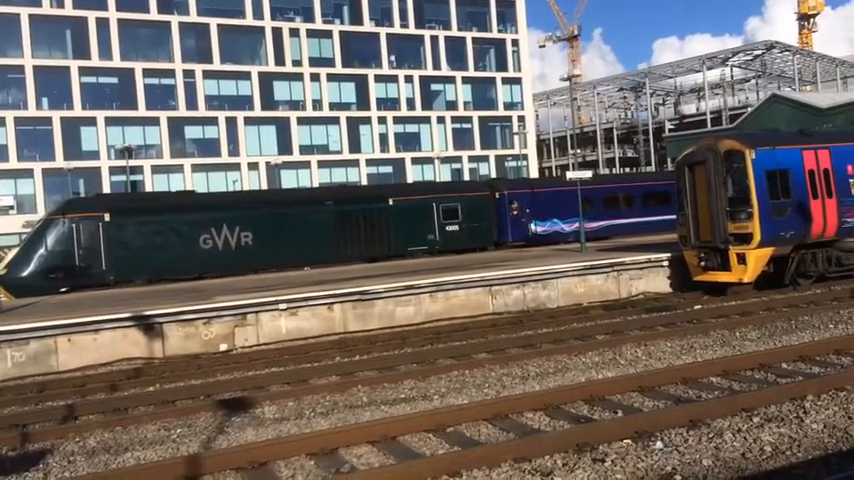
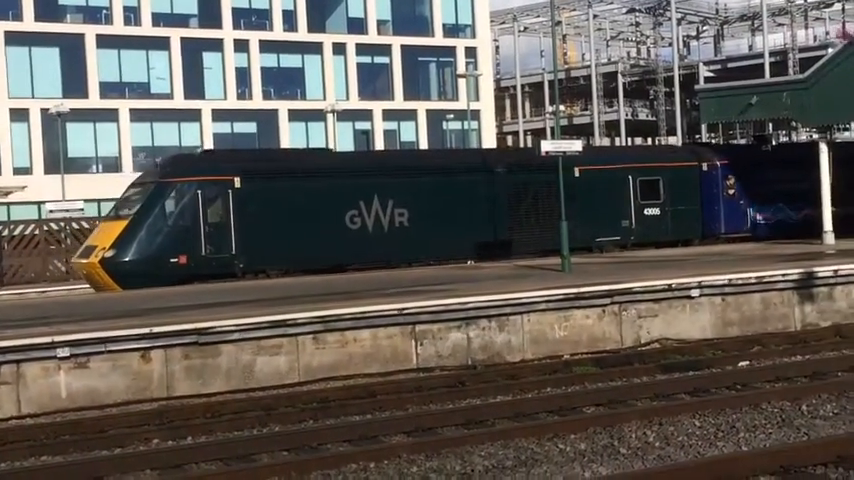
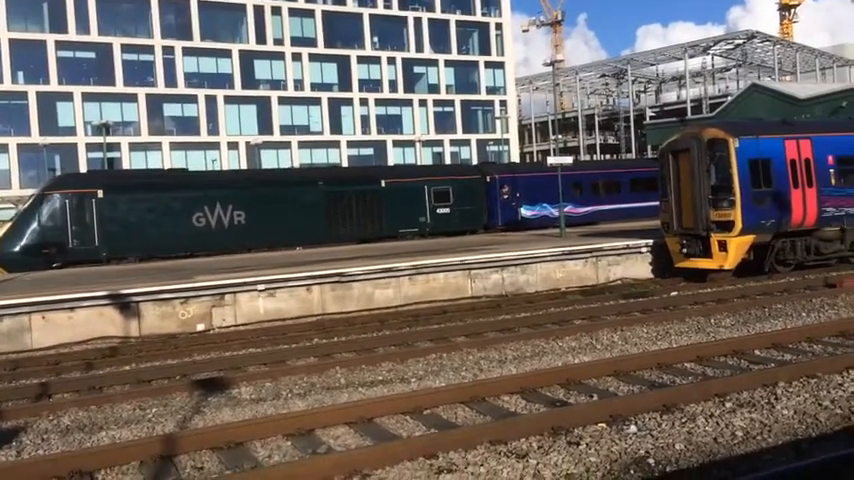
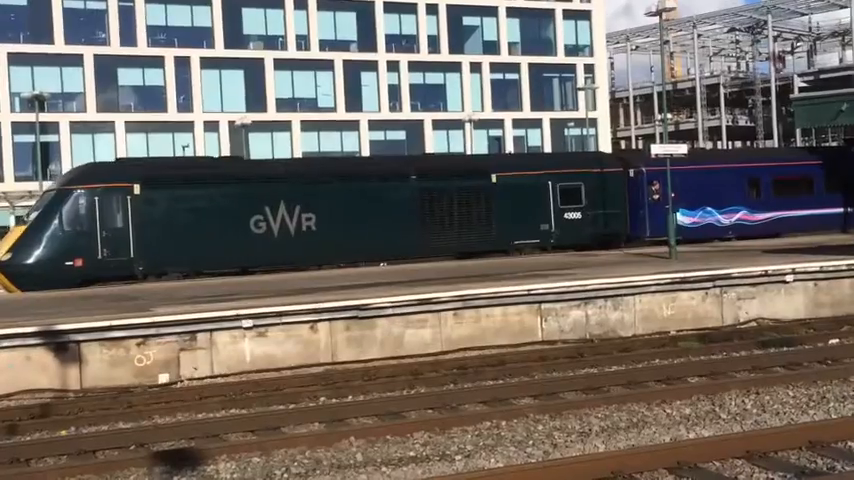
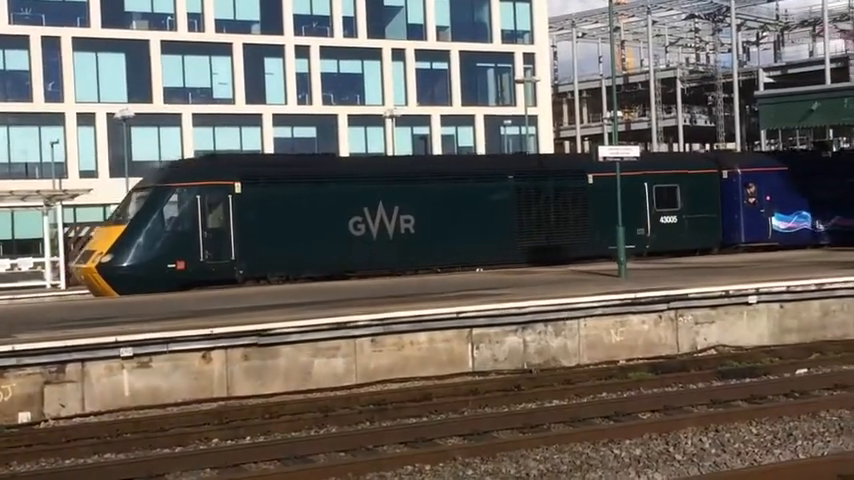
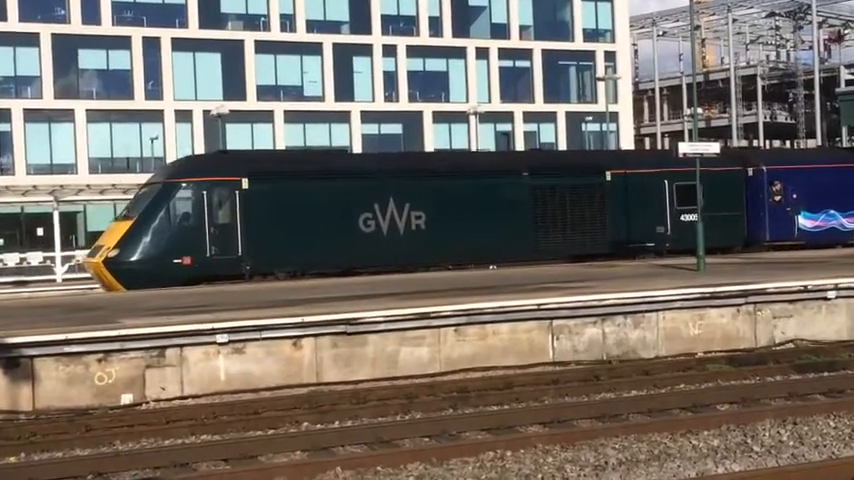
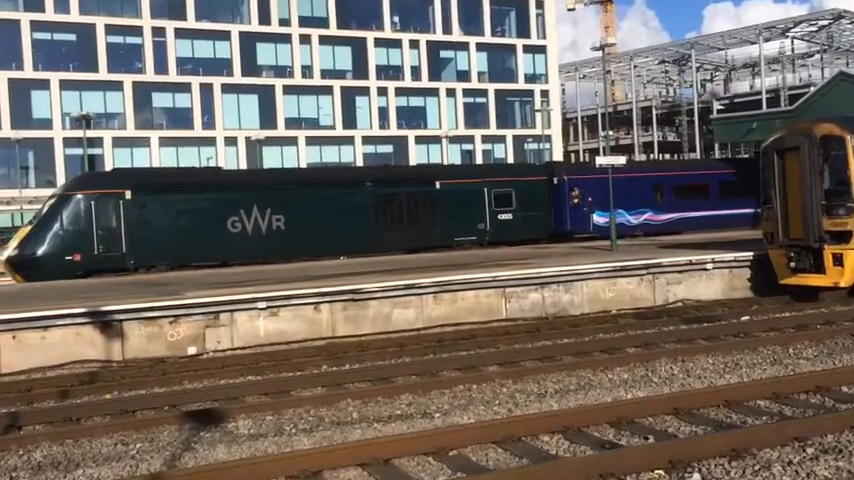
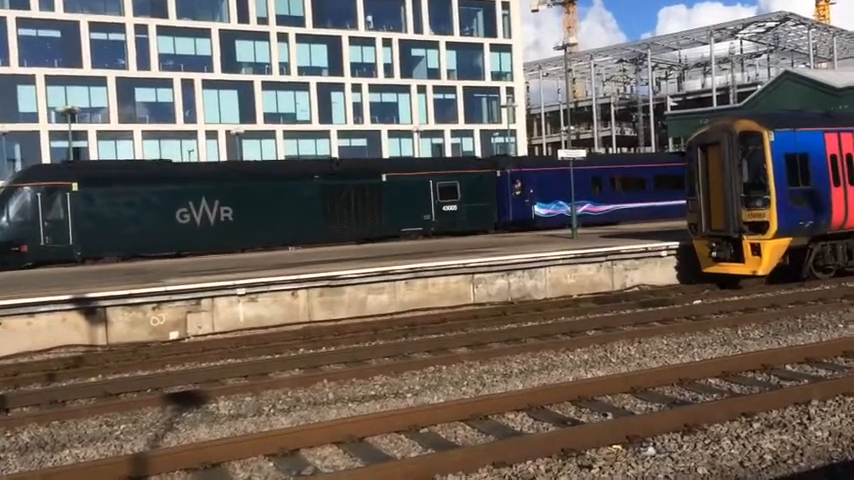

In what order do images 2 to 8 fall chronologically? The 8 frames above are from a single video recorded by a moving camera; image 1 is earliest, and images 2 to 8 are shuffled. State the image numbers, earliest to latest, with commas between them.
3, 8, 7, 4, 6, 5, 2
